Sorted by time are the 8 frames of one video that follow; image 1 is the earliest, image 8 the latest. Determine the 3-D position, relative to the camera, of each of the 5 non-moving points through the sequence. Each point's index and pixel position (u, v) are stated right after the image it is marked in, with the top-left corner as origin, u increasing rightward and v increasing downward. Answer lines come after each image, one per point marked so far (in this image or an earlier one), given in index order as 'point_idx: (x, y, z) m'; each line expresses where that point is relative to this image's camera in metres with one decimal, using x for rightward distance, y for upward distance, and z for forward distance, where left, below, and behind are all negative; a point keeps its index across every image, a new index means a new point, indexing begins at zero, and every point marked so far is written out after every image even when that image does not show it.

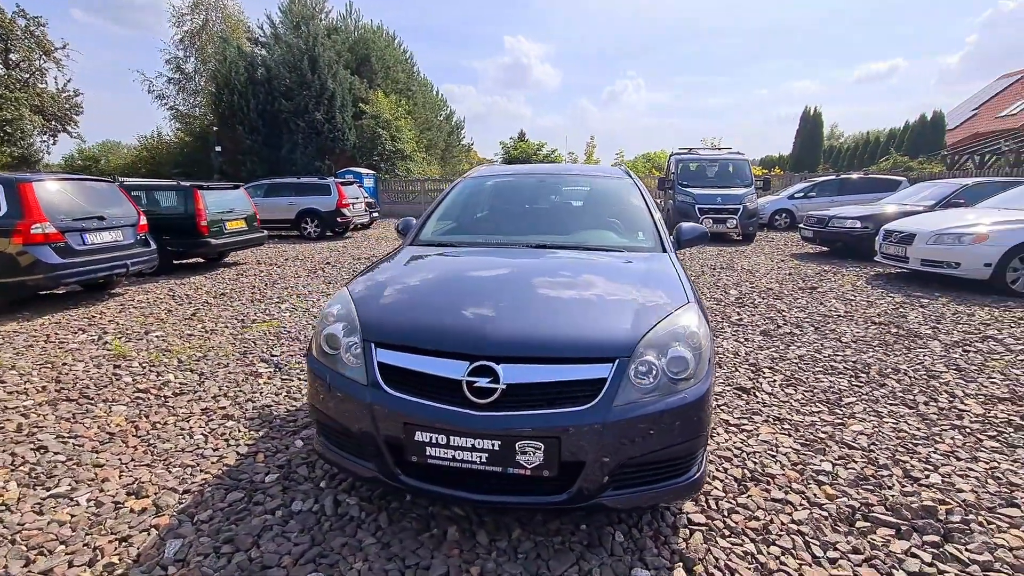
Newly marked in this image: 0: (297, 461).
0: (-1.2, -1.0, +2.7) m
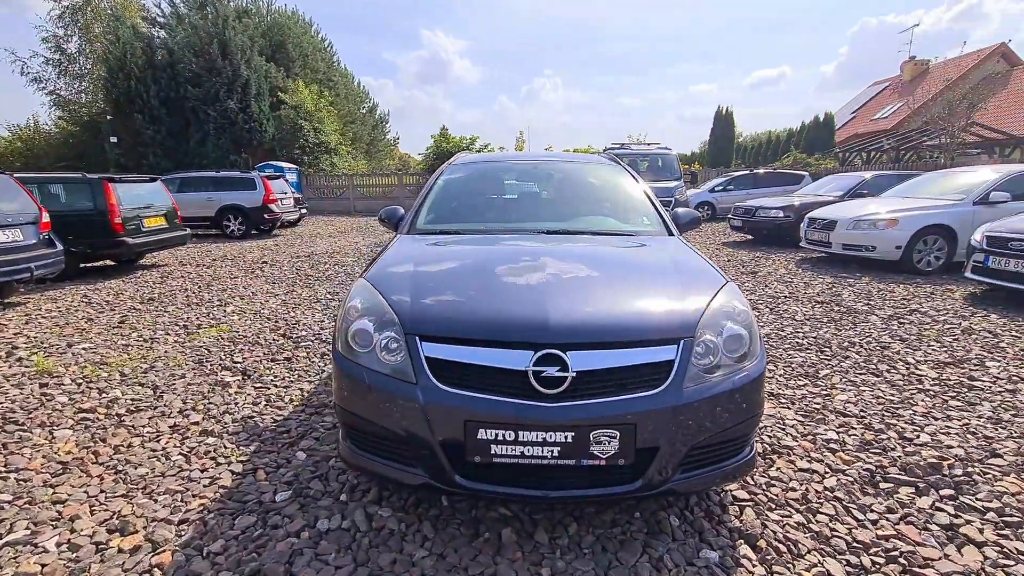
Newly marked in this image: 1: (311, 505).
0: (-1.0, -0.9, +2.4) m
1: (-0.9, -1.0, +2.2) m
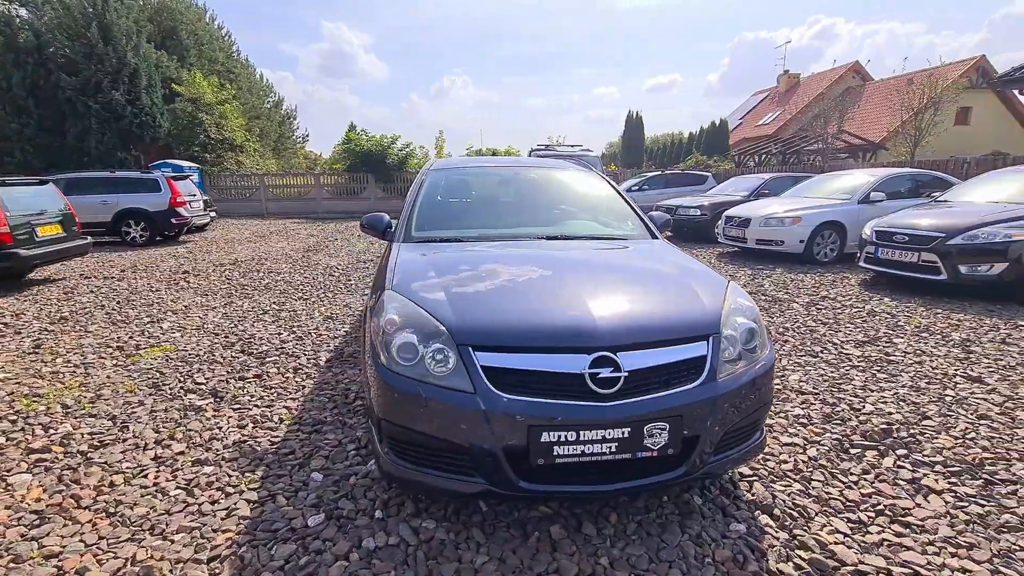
0: (-0.8, -1.0, +2.3) m
1: (-0.7, -1.0, +2.1) m
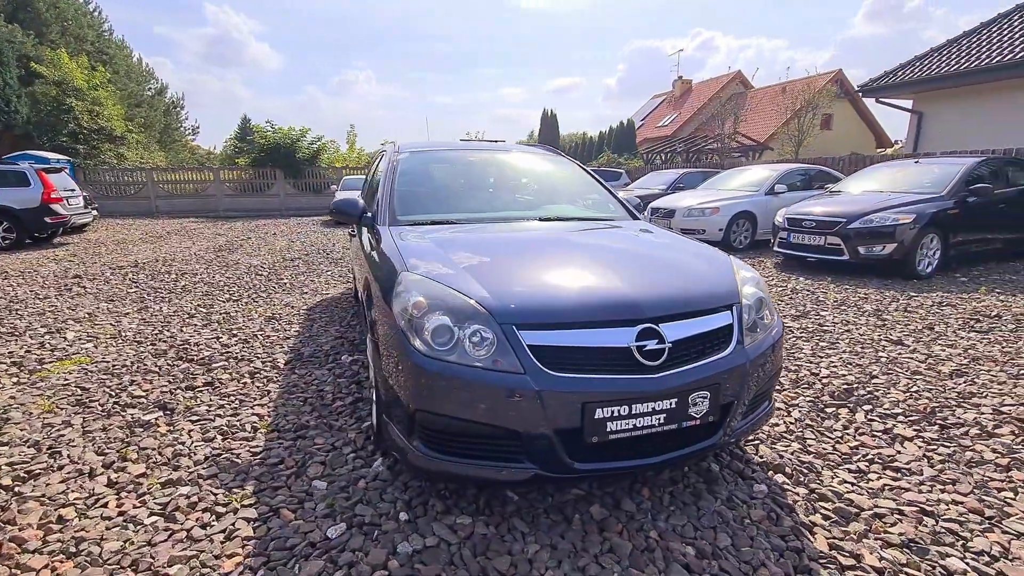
0: (-0.7, -0.9, +2.1) m
1: (-0.5, -1.0, +1.9) m
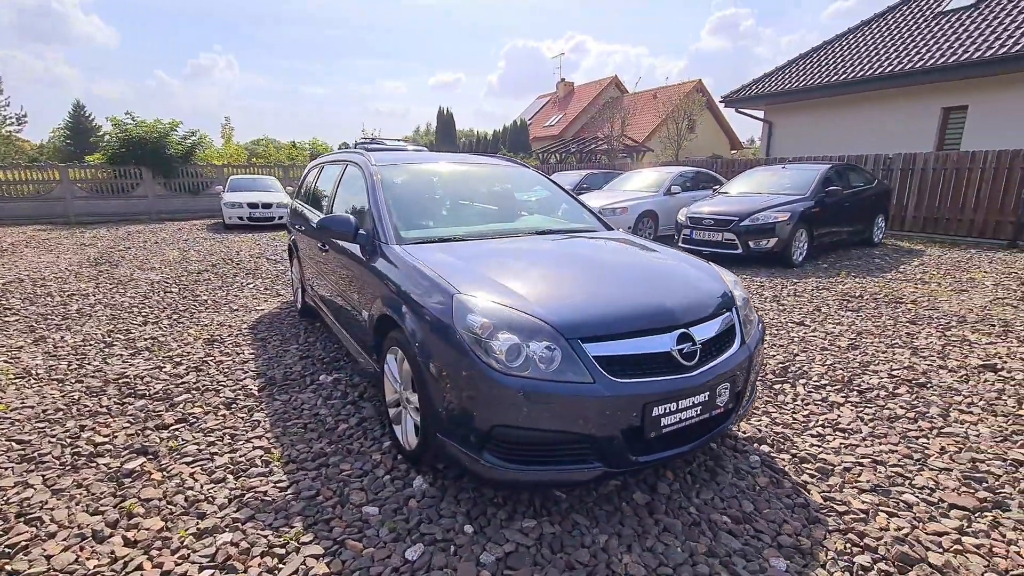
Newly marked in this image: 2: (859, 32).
0: (-0.5, -1.0, +2.1) m
1: (-0.2, -1.1, +2.0) m
2: (+11.3, +8.4, +16.3) m
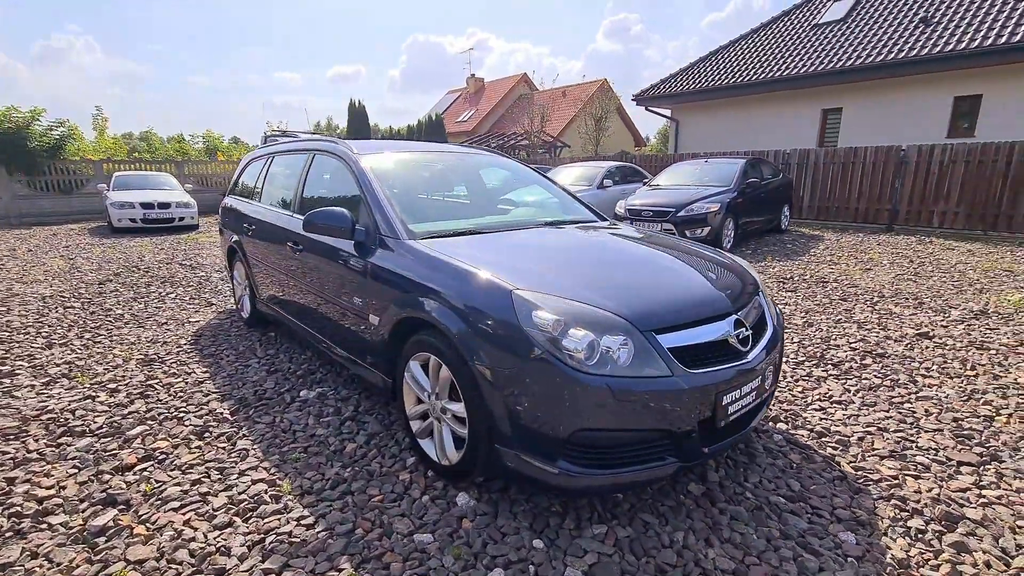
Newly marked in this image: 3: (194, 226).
0: (-0.2, -1.0, +1.9) m
1: (+0.1, -1.0, +1.8) m
2: (+8.5, +9.0, +17.8) m
3: (-8.0, +1.6, +12.4) m
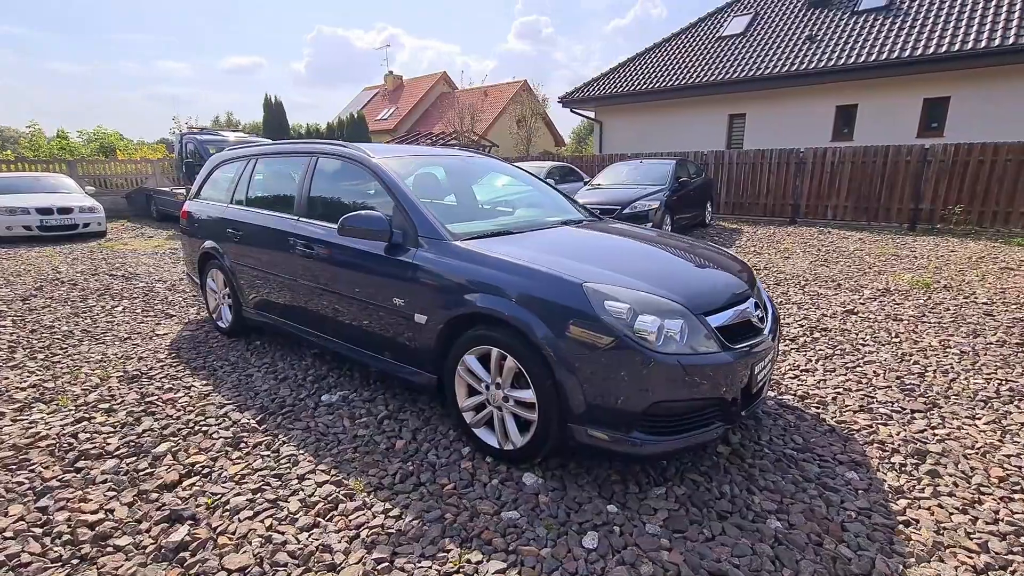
0: (+0.2, -1.0, +2.1) m
1: (+0.4, -1.0, +2.1) m
2: (+5.8, +9.3, +19.1) m
3: (-9.3, +1.3, +11.2) m
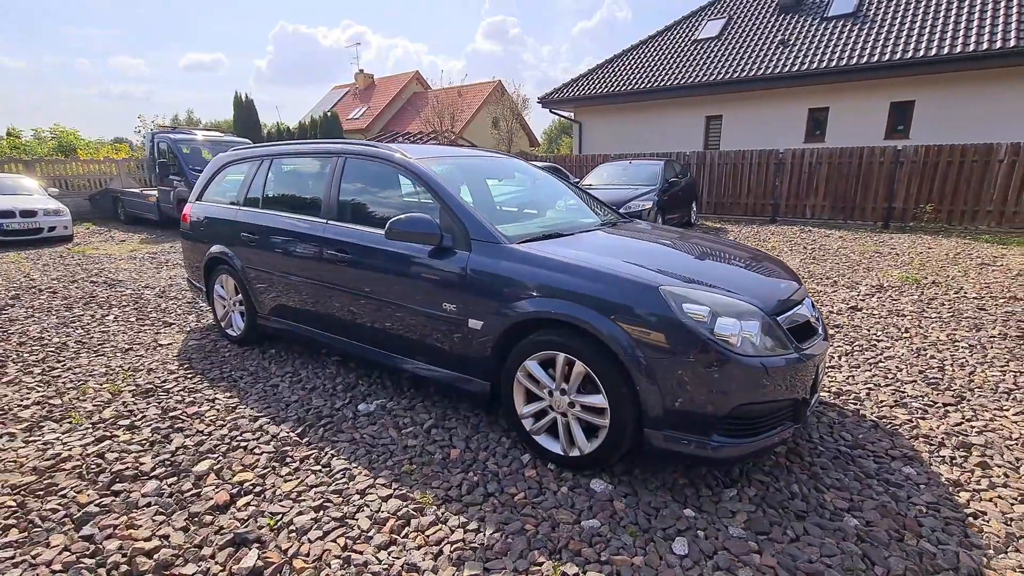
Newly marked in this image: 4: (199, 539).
0: (+0.5, -1.0, +2.1) m
1: (+0.8, -1.0, +2.1) m
2: (+5.0, +9.4, +19.4) m
3: (-9.5, +1.1, +10.6) m
4: (-1.3, -1.0, +2.0) m
